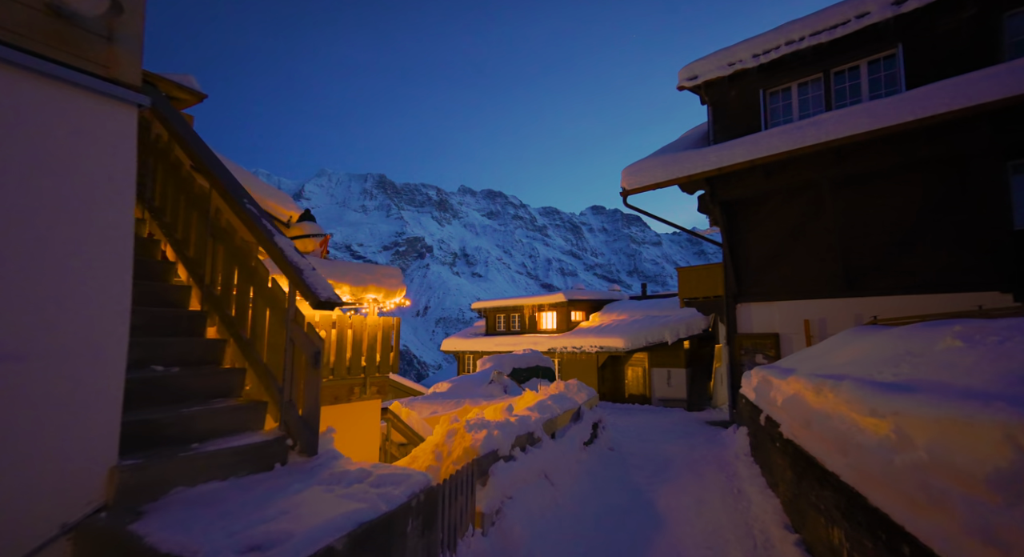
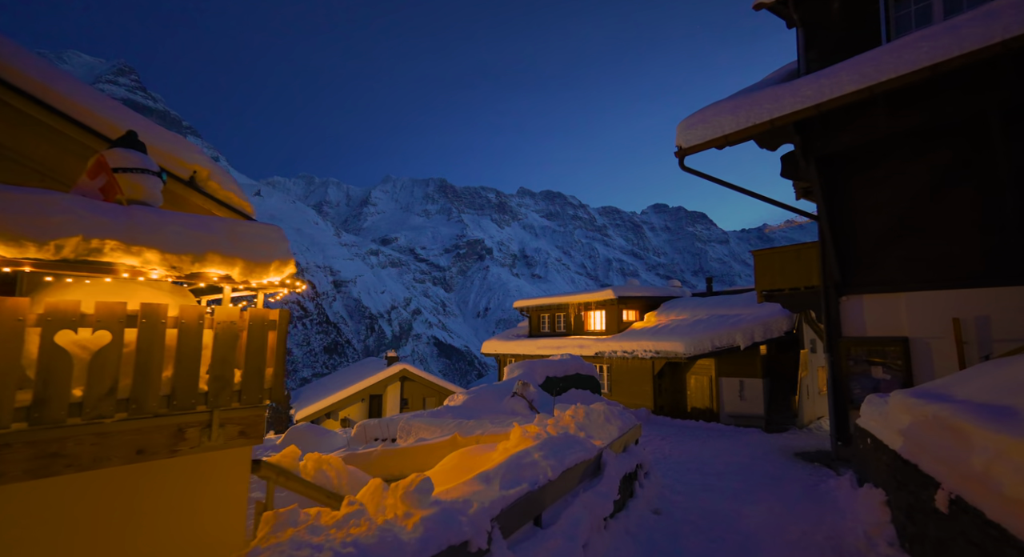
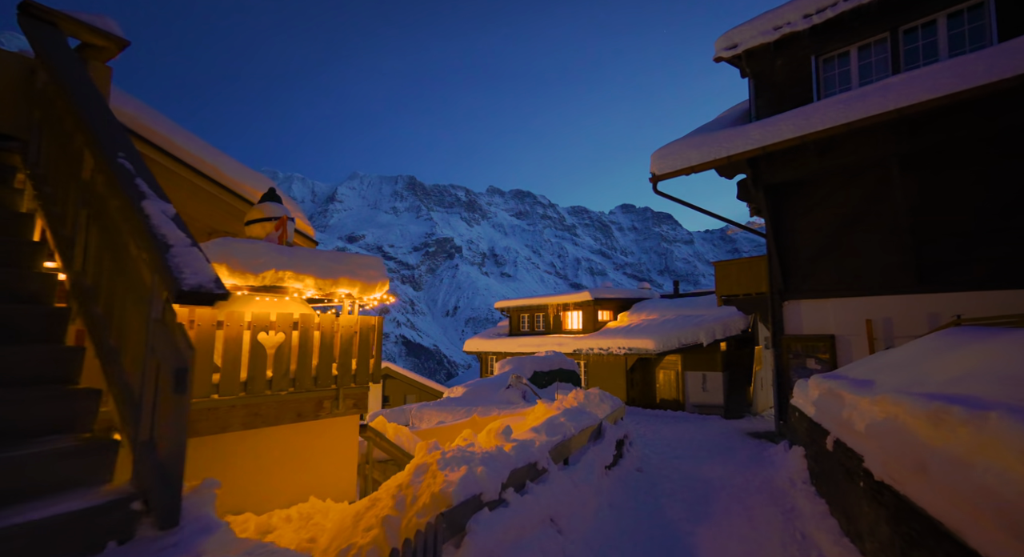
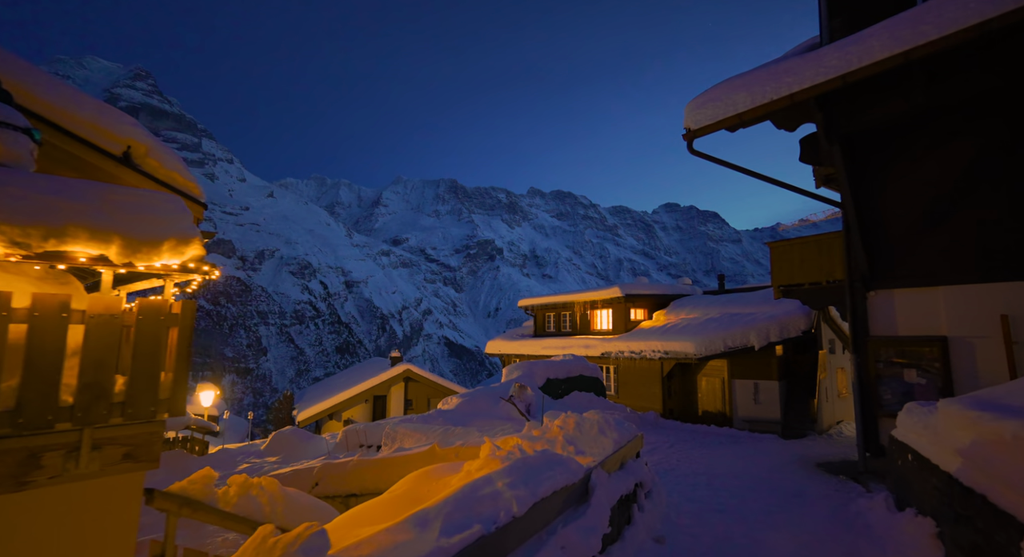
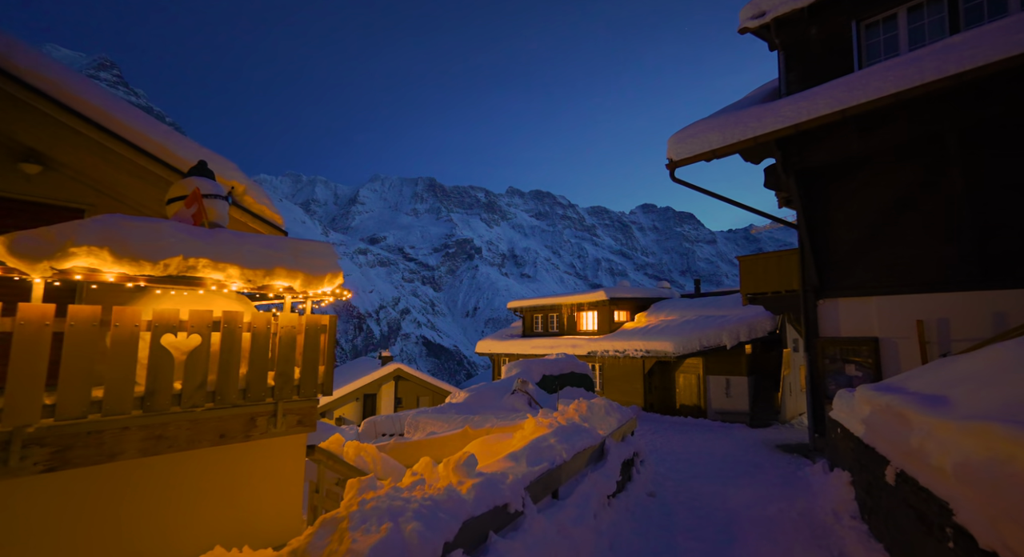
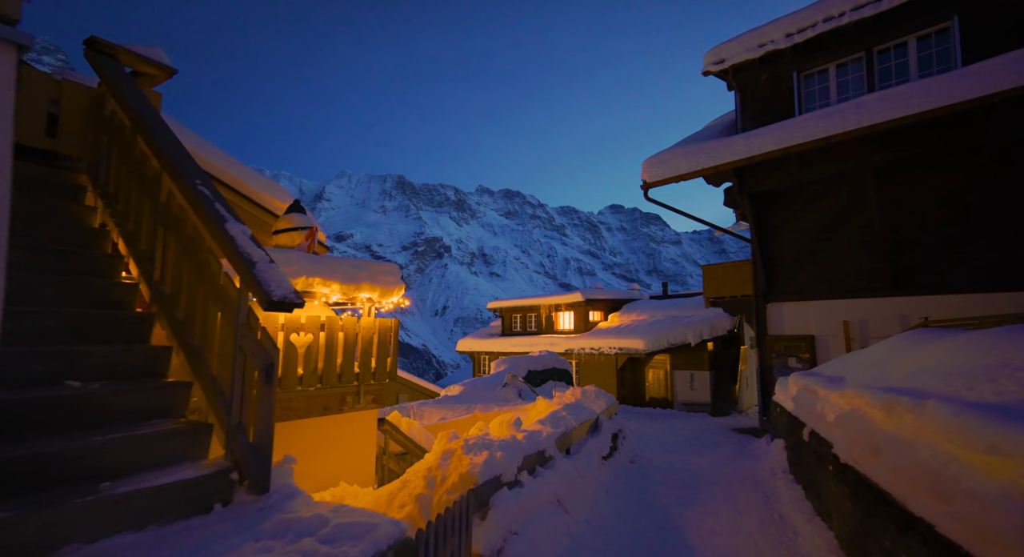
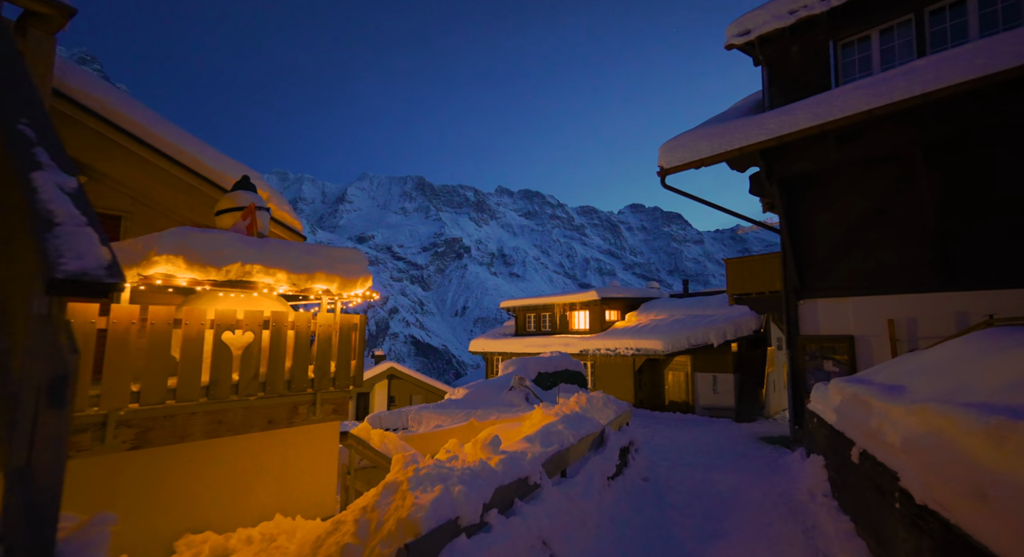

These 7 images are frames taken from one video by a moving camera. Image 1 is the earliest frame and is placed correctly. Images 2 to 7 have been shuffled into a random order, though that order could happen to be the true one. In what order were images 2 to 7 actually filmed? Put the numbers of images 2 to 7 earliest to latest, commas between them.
6, 3, 7, 5, 2, 4
